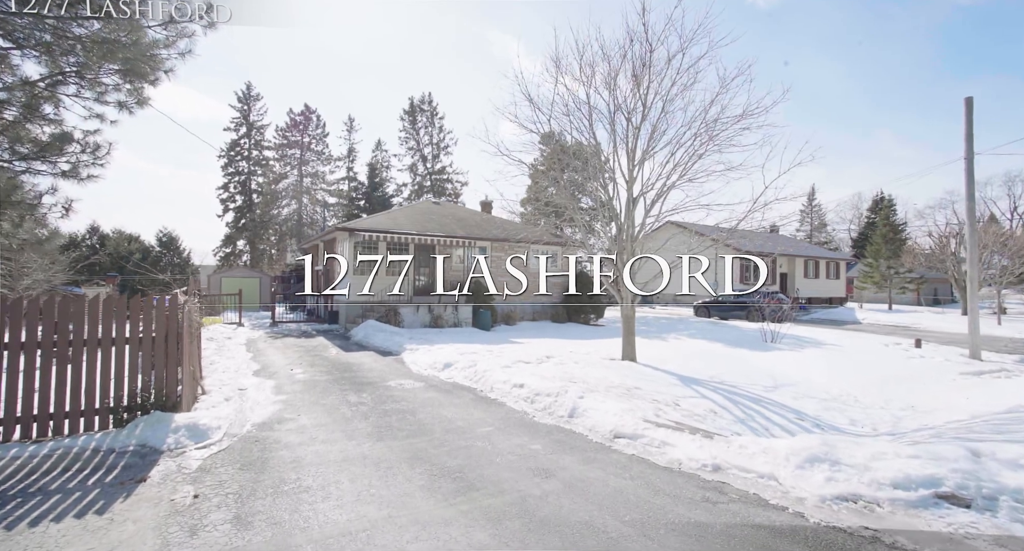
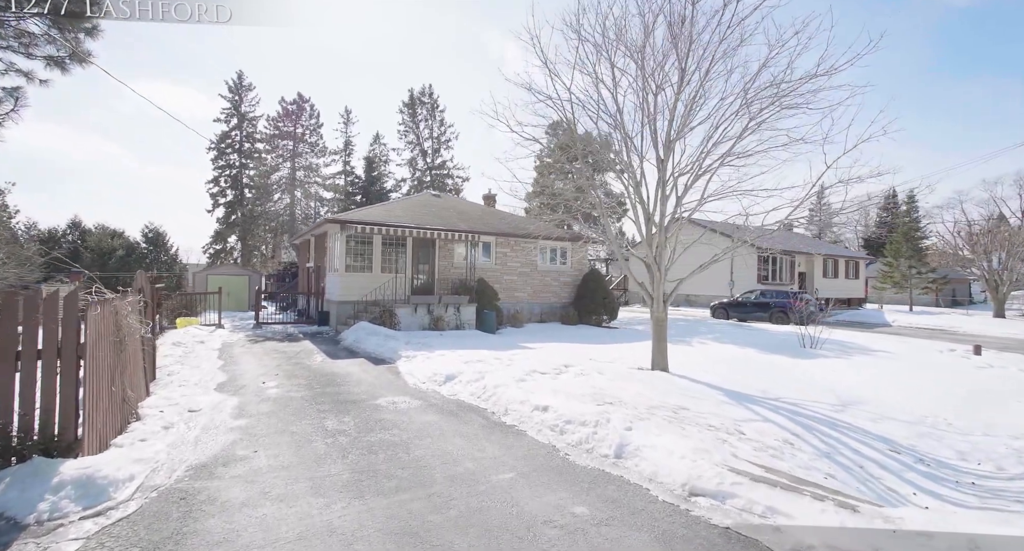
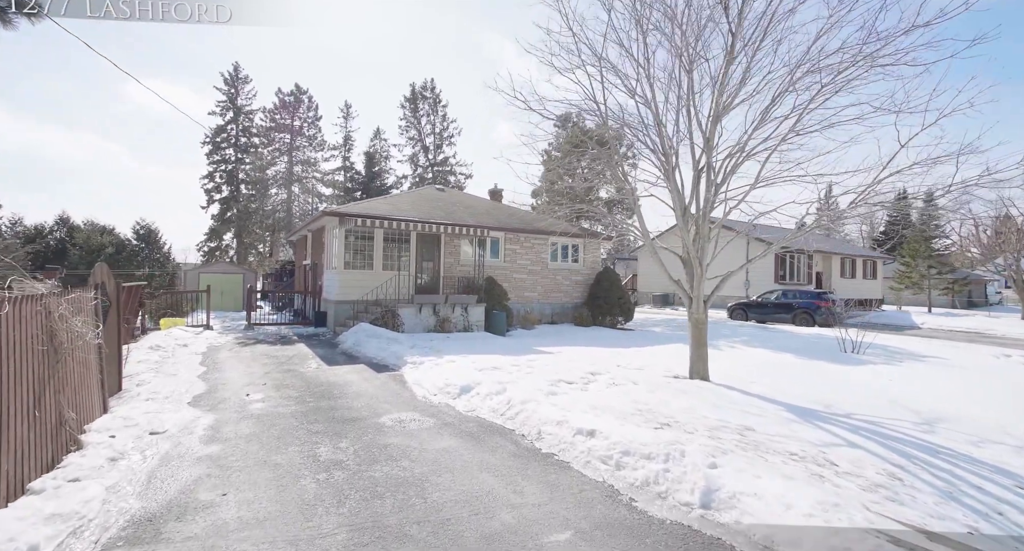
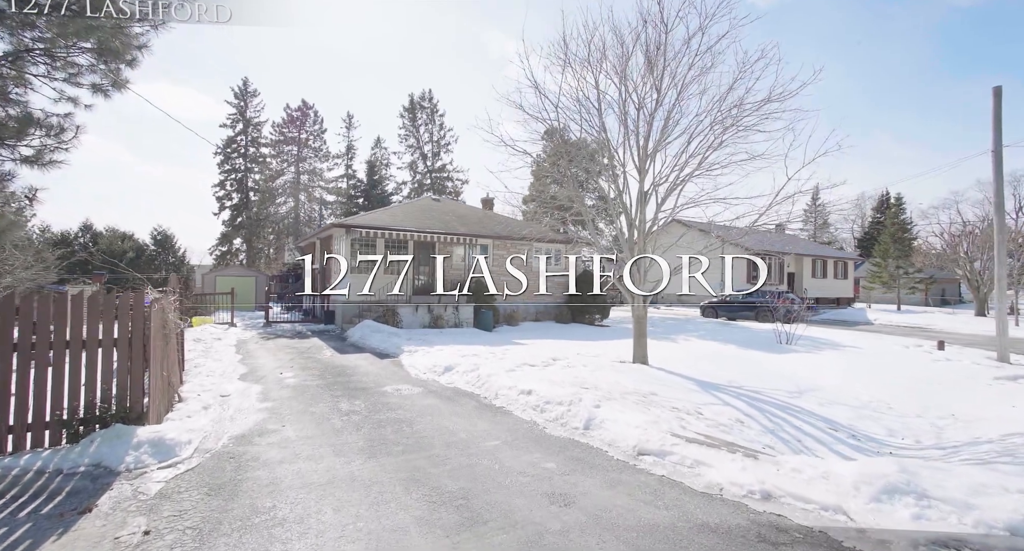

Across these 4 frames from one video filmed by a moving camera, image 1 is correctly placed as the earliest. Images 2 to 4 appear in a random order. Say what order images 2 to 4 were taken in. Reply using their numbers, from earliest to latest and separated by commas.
4, 2, 3
